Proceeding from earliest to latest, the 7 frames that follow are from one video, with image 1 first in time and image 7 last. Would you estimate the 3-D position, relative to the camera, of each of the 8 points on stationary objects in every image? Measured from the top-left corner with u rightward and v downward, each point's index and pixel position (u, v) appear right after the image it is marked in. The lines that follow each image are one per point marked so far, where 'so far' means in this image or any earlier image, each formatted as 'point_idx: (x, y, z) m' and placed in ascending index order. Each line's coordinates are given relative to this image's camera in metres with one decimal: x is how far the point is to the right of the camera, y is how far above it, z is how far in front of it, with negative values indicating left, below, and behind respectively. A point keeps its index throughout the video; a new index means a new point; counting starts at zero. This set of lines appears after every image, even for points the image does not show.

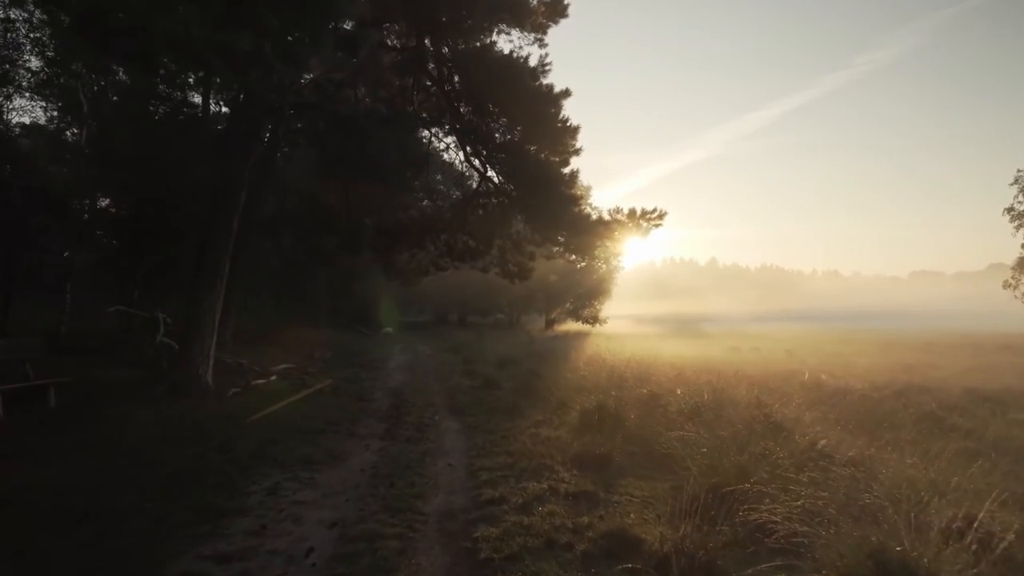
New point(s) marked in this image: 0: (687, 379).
0: (+4.4, -2.3, +16.9) m
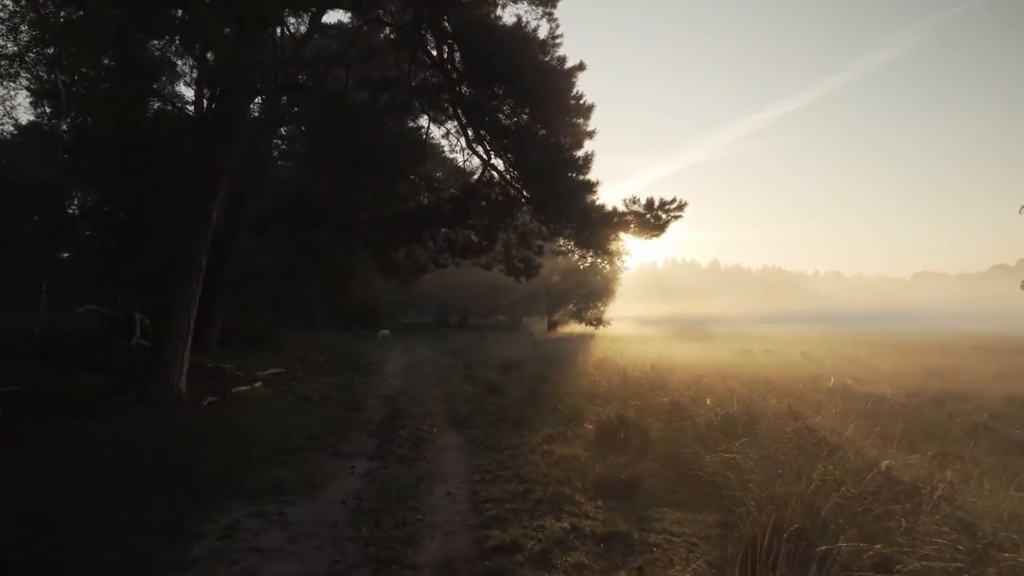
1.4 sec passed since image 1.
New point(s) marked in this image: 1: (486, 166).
0: (+4.5, -2.2, +15.6) m
1: (-0.6, +2.6, +14.4) m
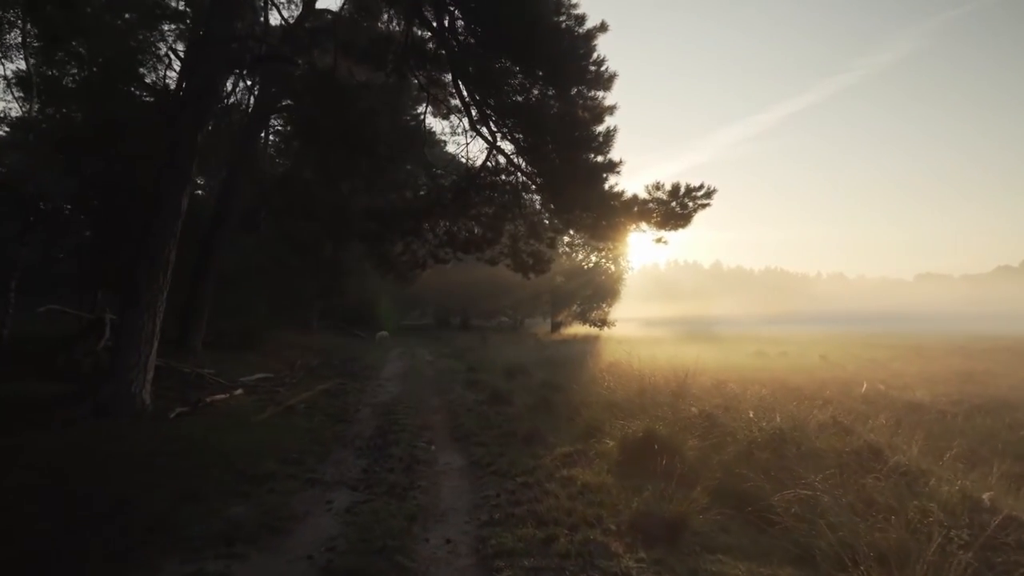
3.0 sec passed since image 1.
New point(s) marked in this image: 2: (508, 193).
0: (+4.7, -2.2, +14.1) m
1: (-0.4, +2.7, +13.0) m
2: (-0.1, +1.9, +13.4) m
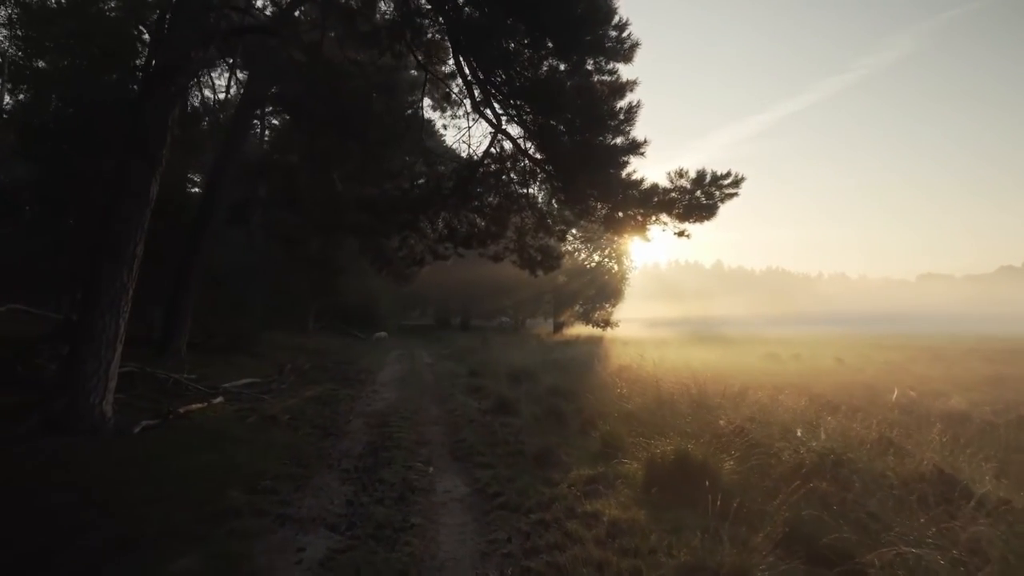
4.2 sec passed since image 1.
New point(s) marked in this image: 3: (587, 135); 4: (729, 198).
0: (+4.8, -2.2, +12.9) m
1: (-0.3, +2.7, +11.8) m
2: (0.0, +1.9, +12.2) m
3: (+1.1, +2.3, +10.2) m
4: (+3.6, +1.5, +11.1) m
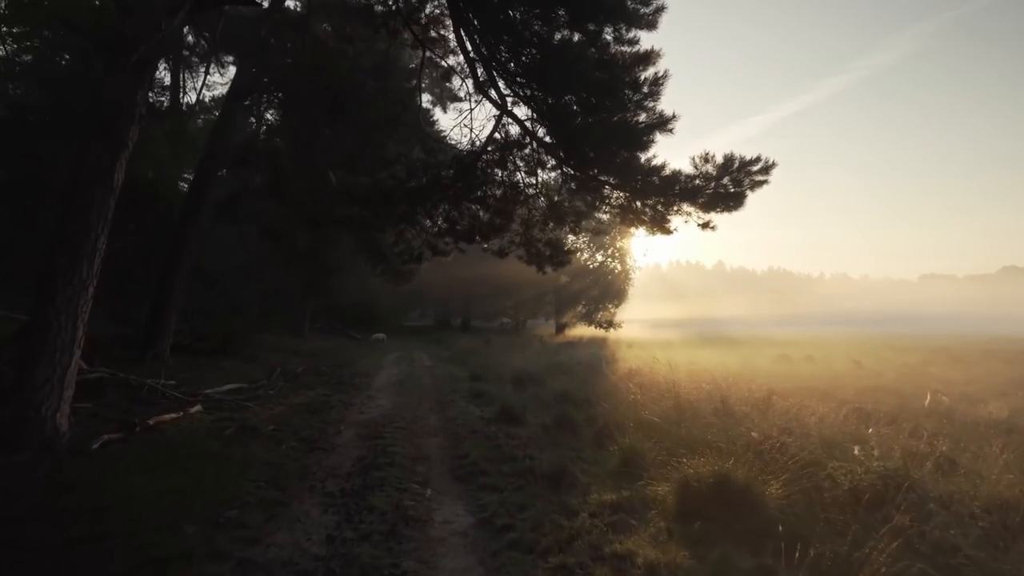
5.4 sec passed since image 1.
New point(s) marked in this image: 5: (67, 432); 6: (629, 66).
0: (+4.9, -2.1, +11.8) m
1: (-0.2, +2.8, +10.7) m
2: (+0.1, +1.9, +11.1) m
3: (+1.2, +2.4, +9.1) m
4: (+3.7, +1.5, +10.0) m
5: (-5.6, -1.8, +8.6) m
6: (+1.6, +3.0, +9.4) m
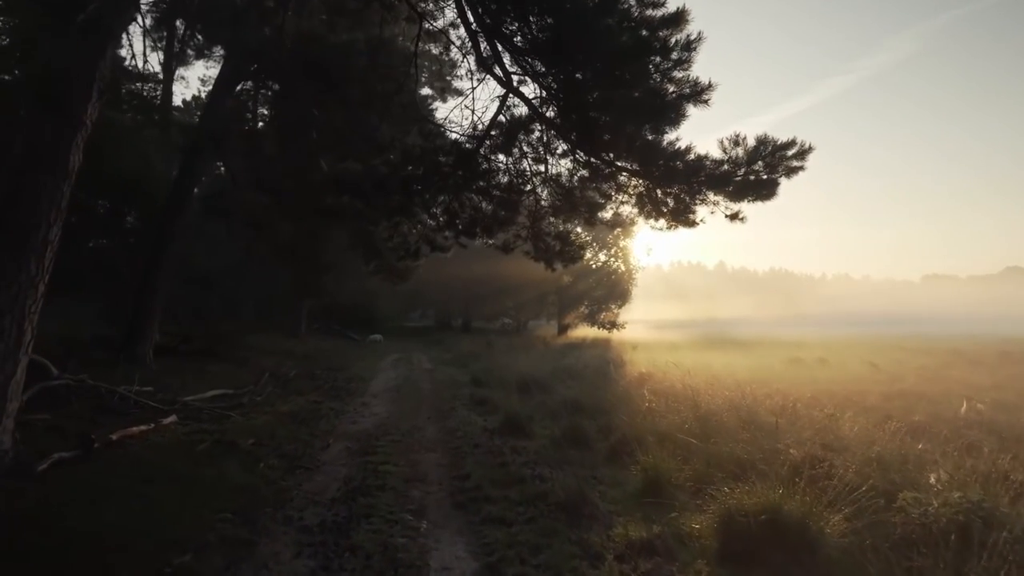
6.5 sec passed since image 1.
0: (+5.0, -2.1, +10.8) m
1: (-0.1, +2.8, +9.7) m
2: (+0.2, +2.0, +10.1) m
3: (+1.3, +2.4, +8.1) m
4: (+3.8, +1.6, +8.9) m
5: (-5.5, -1.8, +7.5) m
6: (+1.7, +3.1, +8.3) m
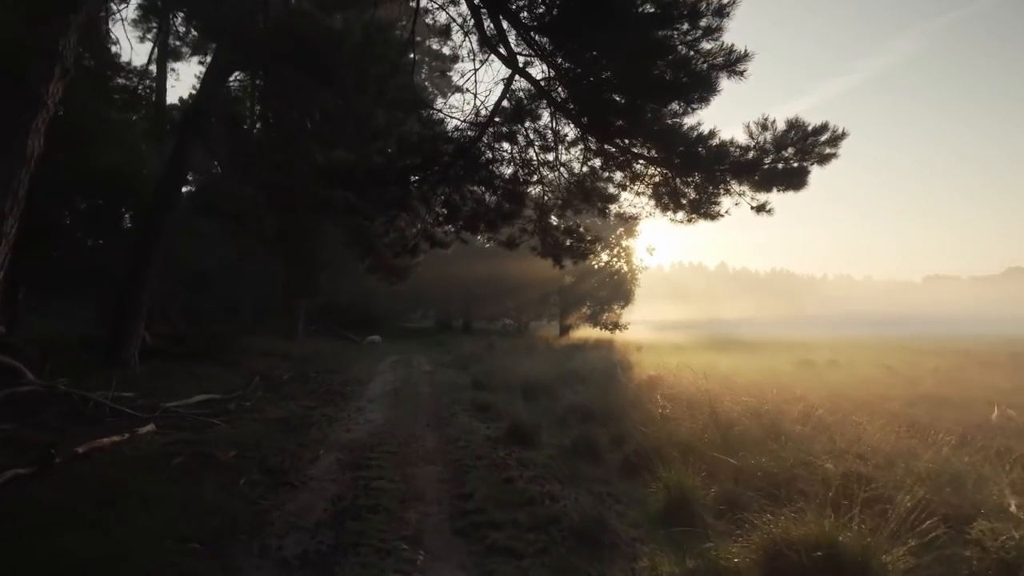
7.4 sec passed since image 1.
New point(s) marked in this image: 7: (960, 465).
0: (+5.1, -2.1, +10.0) m
1: (0.0, +2.8, +8.9) m
2: (+0.3, +2.0, +9.3) m
3: (+1.4, +2.4, +7.3) m
4: (+3.9, +1.6, +8.2) m
5: (-5.5, -1.8, +6.7) m
6: (+1.7, +3.1, +7.5) m
7: (+4.9, -1.9, +7.3) m
